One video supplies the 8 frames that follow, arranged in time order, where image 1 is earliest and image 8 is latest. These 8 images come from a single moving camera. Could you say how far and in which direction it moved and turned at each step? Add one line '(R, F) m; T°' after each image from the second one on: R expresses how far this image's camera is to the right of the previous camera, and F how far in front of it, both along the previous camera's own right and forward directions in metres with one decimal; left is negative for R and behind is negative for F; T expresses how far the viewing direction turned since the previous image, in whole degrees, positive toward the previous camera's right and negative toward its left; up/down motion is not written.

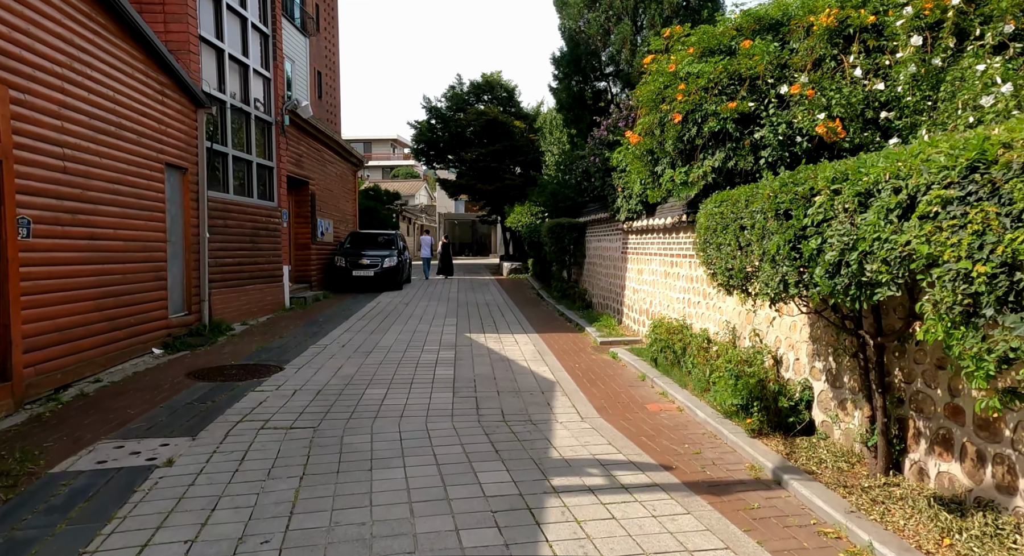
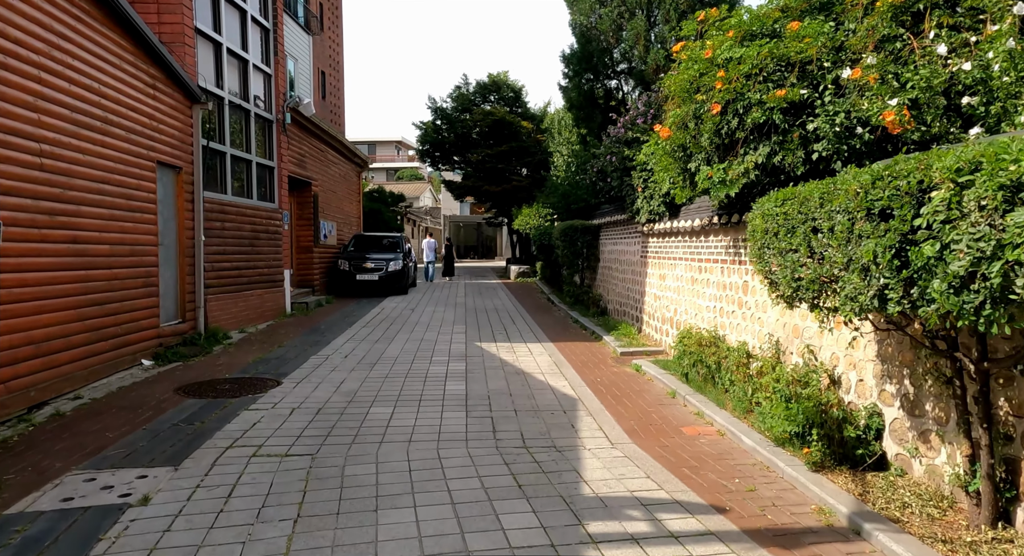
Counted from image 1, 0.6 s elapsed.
(-0.1, +0.6) m; 0°
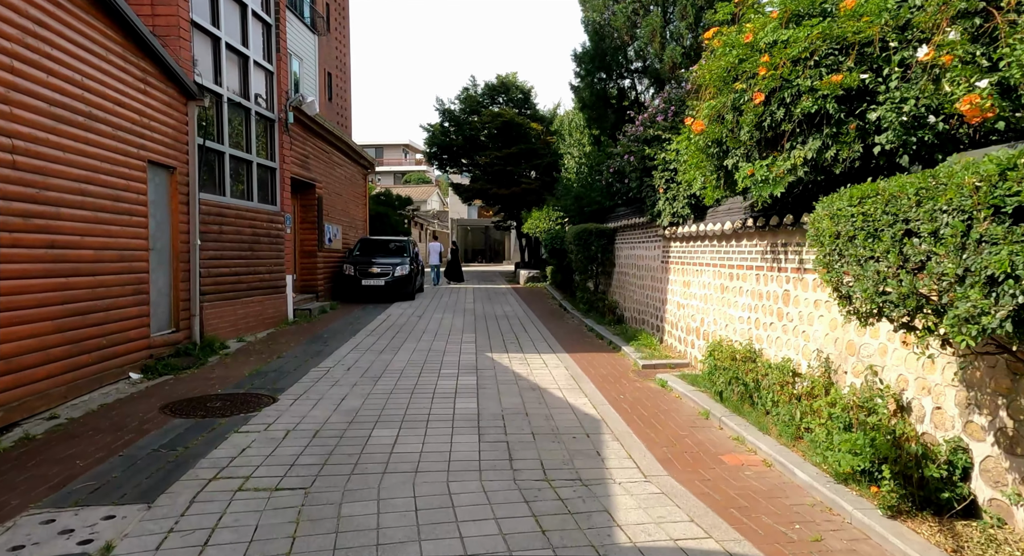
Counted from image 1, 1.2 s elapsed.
(-0.1, +0.6) m; -1°
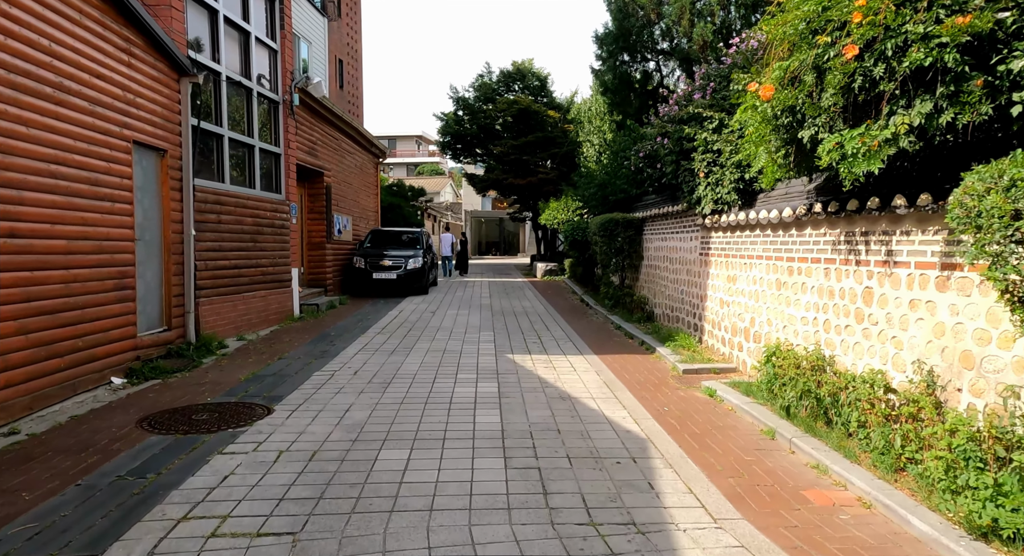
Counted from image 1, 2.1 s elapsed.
(-0.1, +0.8) m; -1°
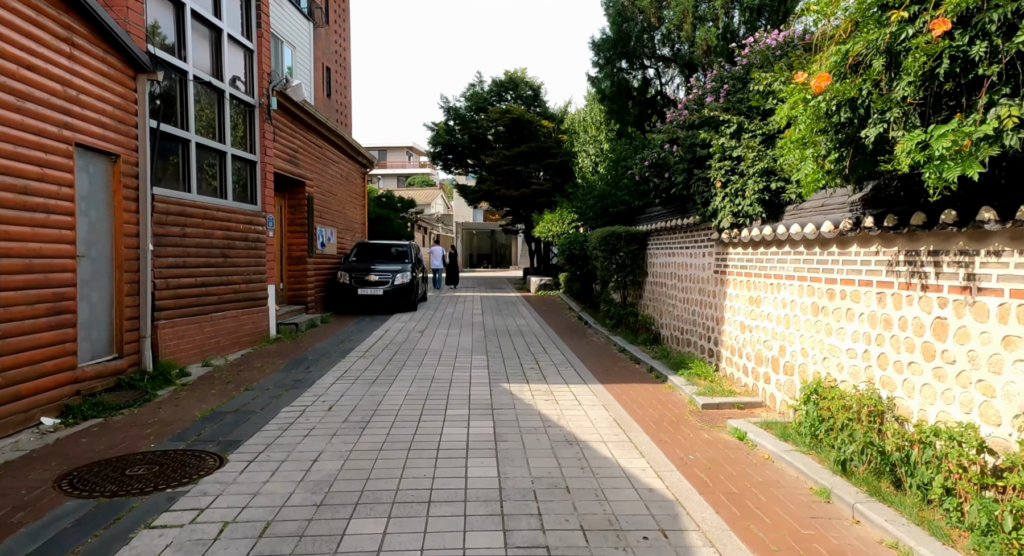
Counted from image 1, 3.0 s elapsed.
(-0.1, +0.8) m; +1°
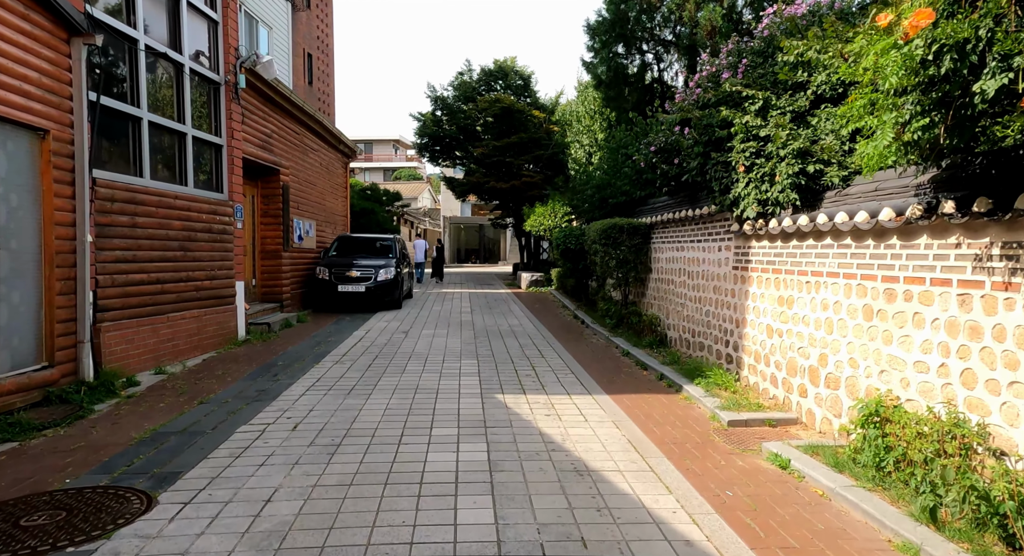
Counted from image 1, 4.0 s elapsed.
(-0.1, +0.9) m; +1°
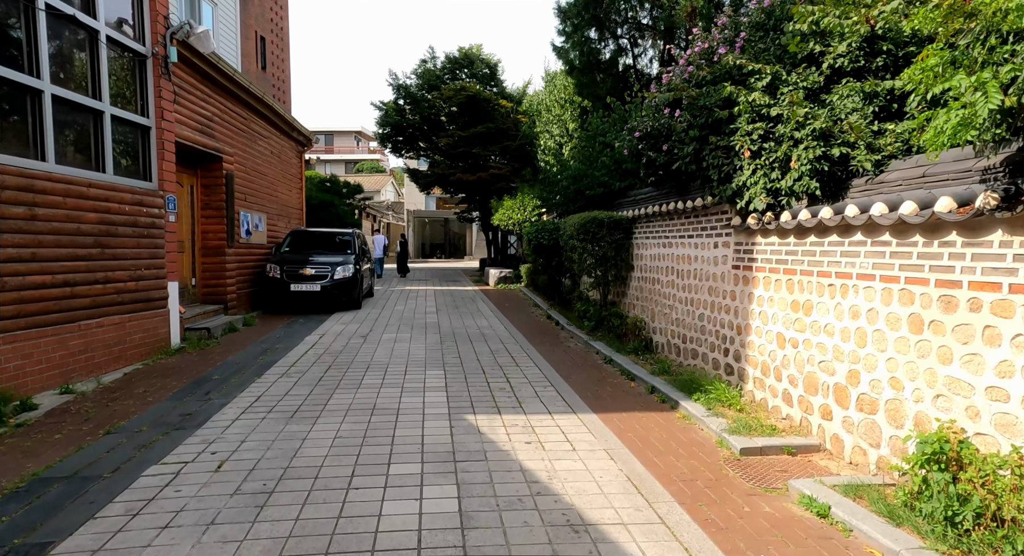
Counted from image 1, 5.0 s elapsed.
(-0.1, +0.9) m; +3°
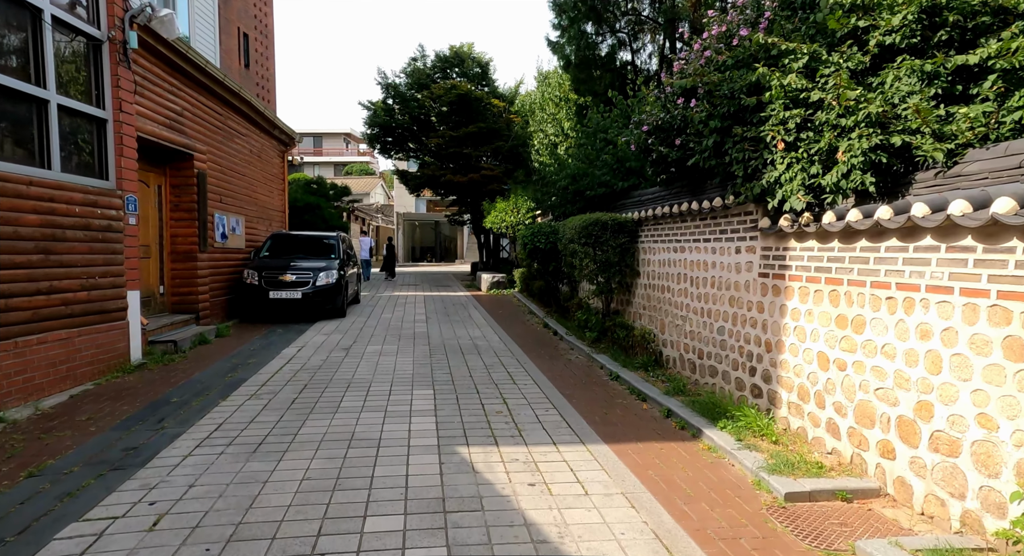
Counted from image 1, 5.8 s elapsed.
(-0.1, +0.8) m; +1°
